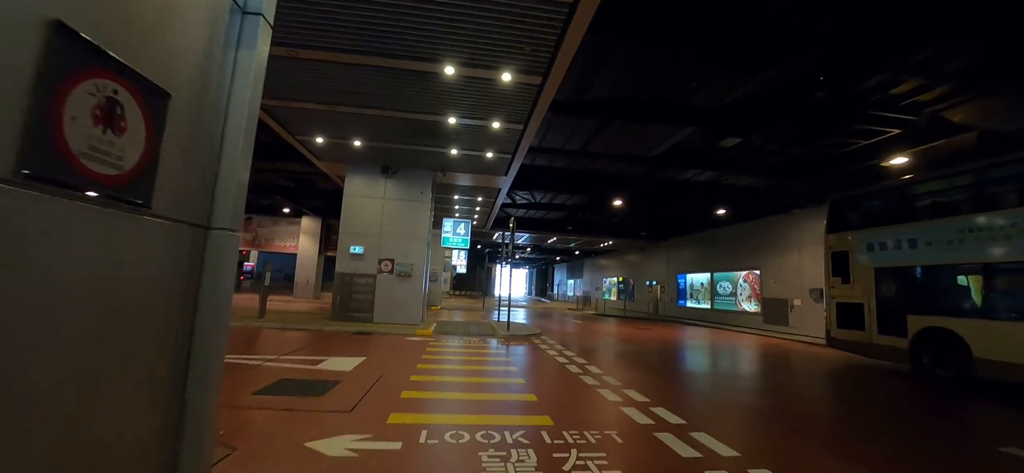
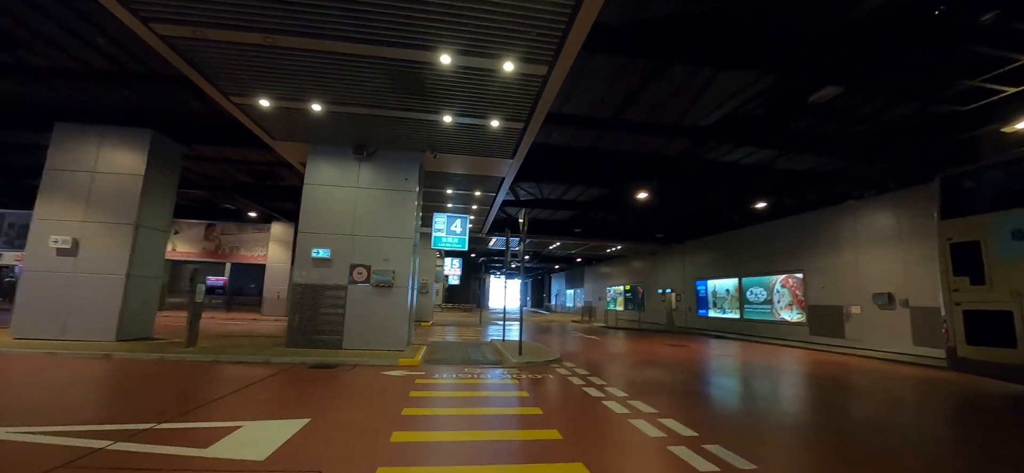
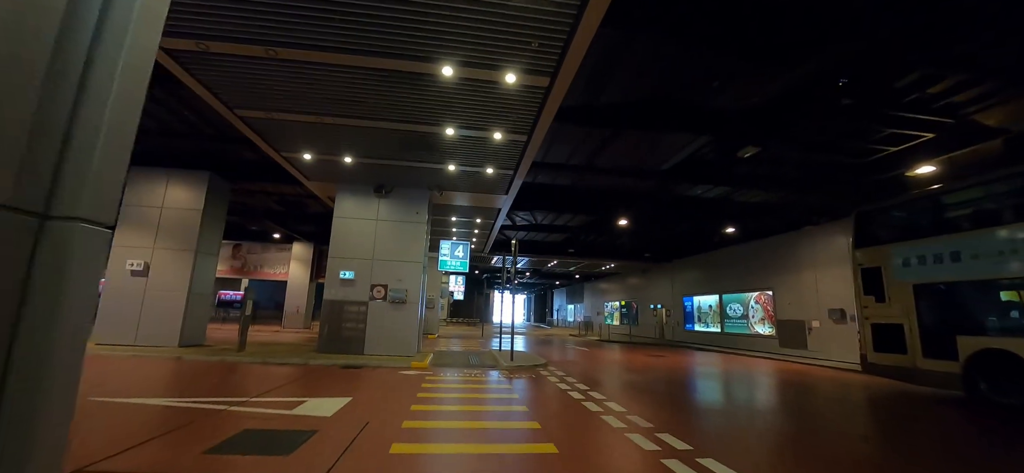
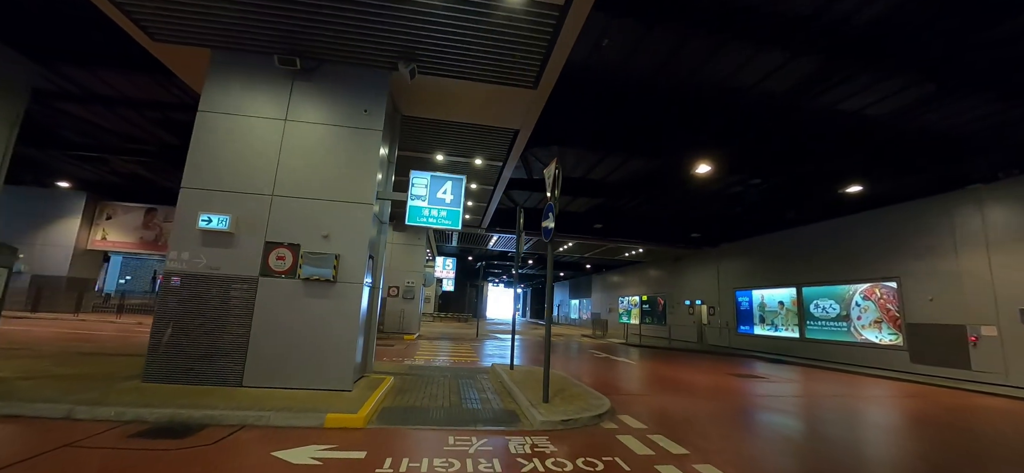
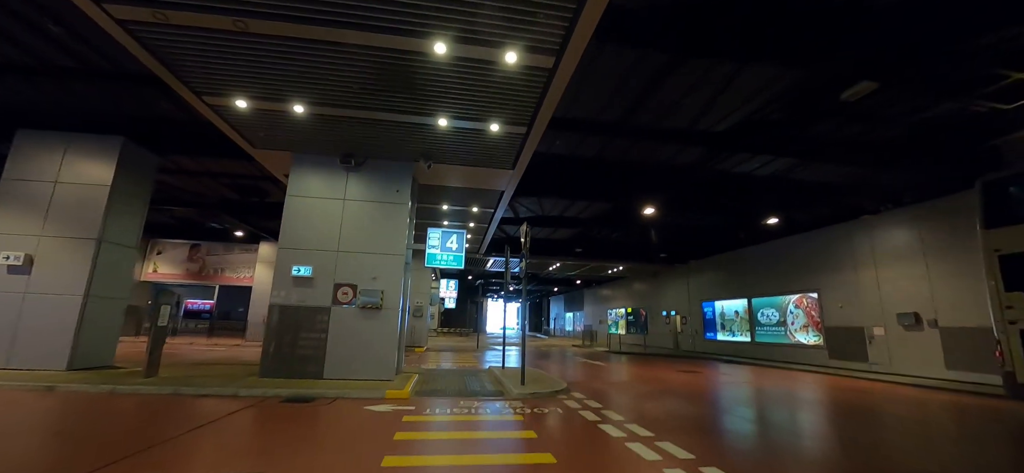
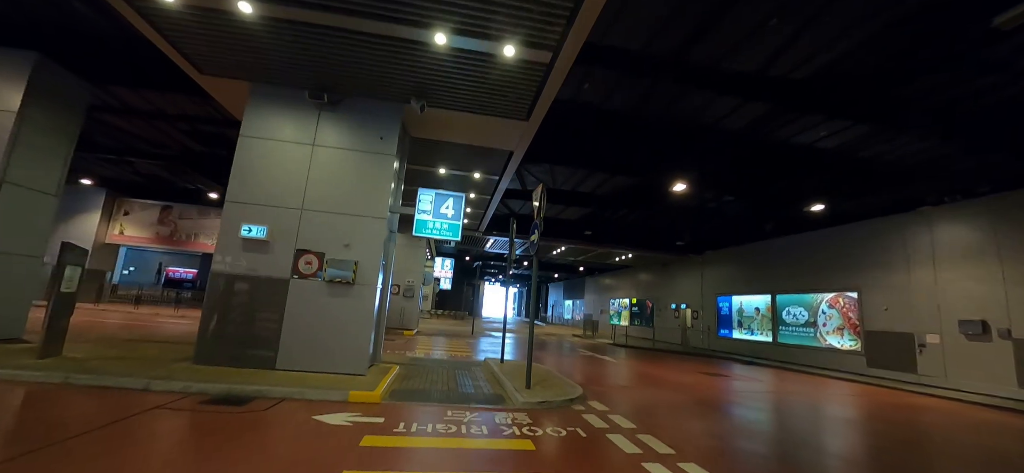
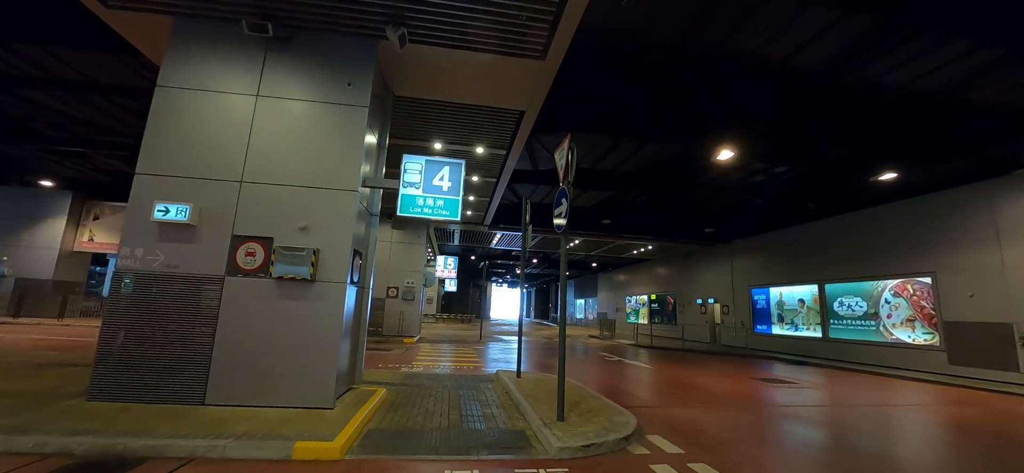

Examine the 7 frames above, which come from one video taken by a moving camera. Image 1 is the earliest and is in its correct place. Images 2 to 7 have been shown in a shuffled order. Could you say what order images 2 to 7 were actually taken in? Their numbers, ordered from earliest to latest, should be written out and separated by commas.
3, 2, 5, 6, 4, 7
